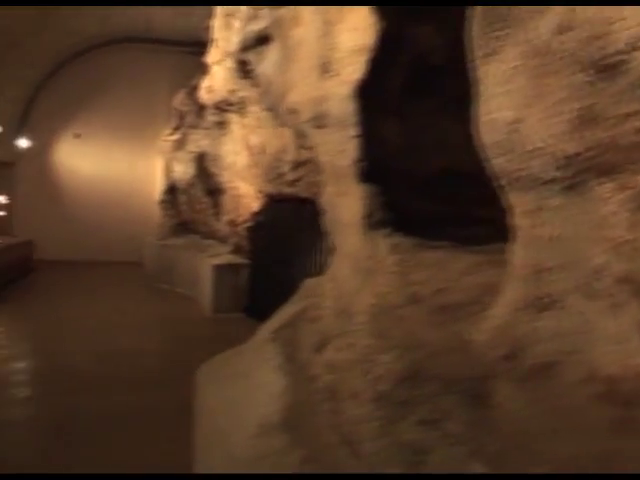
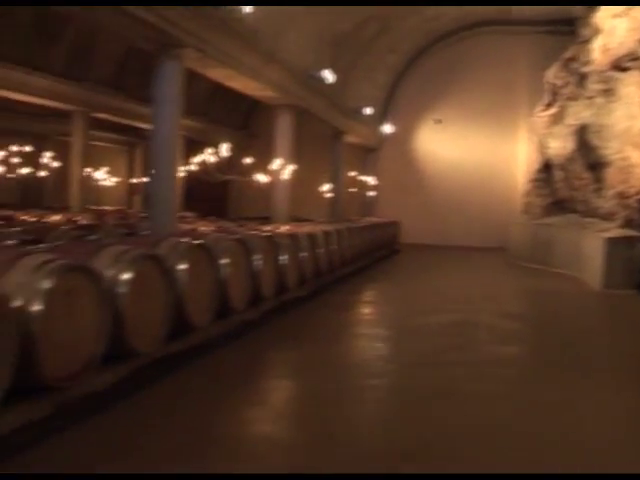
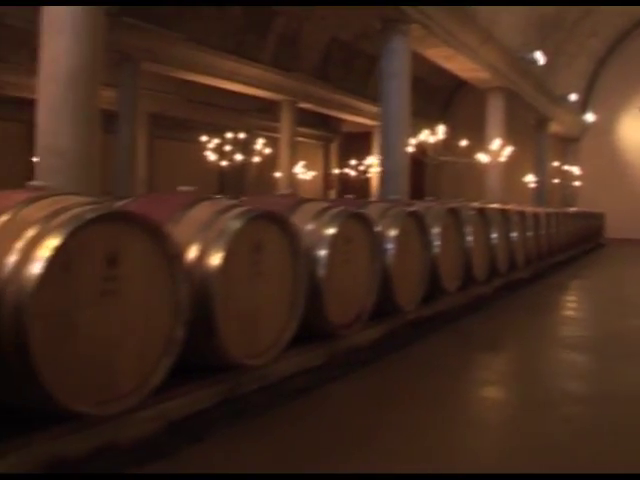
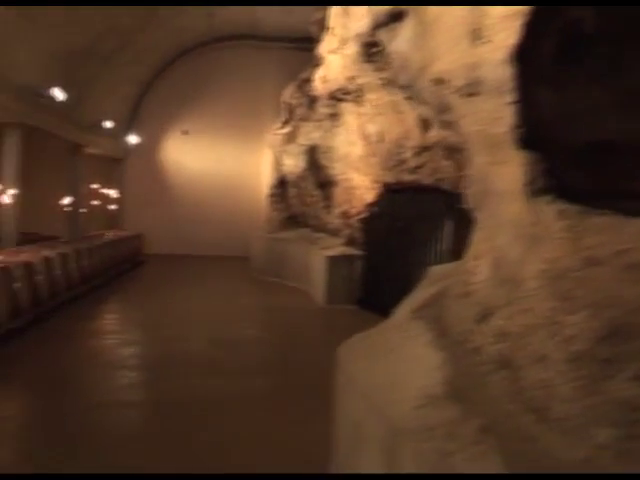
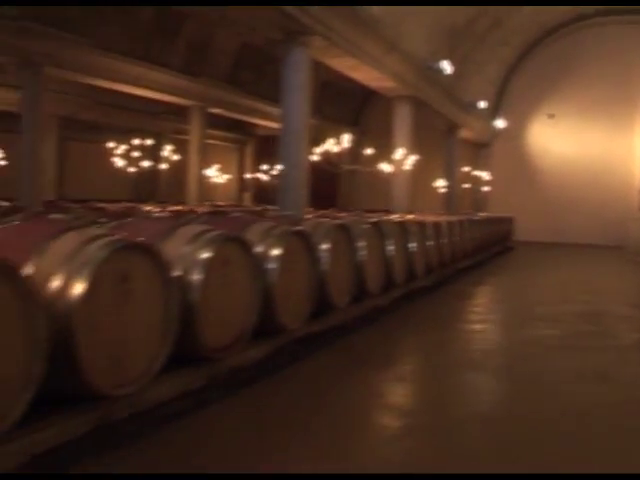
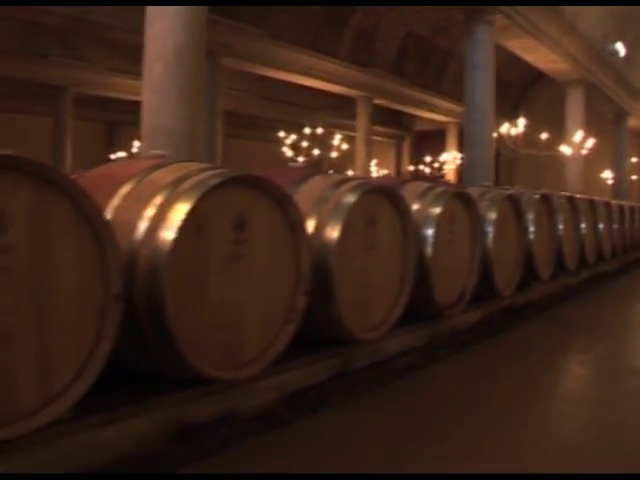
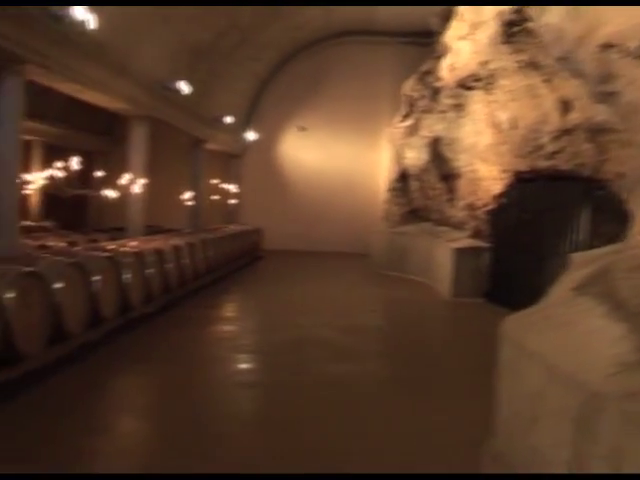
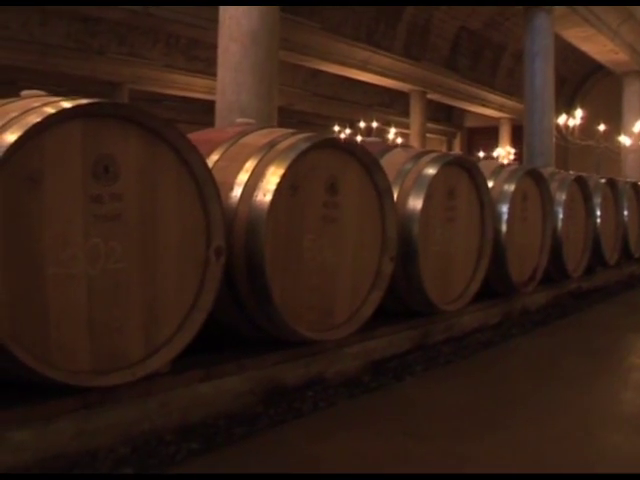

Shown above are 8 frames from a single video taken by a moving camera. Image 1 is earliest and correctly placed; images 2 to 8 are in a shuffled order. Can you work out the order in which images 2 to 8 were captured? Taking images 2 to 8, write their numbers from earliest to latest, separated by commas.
4, 7, 2, 5, 3, 6, 8
